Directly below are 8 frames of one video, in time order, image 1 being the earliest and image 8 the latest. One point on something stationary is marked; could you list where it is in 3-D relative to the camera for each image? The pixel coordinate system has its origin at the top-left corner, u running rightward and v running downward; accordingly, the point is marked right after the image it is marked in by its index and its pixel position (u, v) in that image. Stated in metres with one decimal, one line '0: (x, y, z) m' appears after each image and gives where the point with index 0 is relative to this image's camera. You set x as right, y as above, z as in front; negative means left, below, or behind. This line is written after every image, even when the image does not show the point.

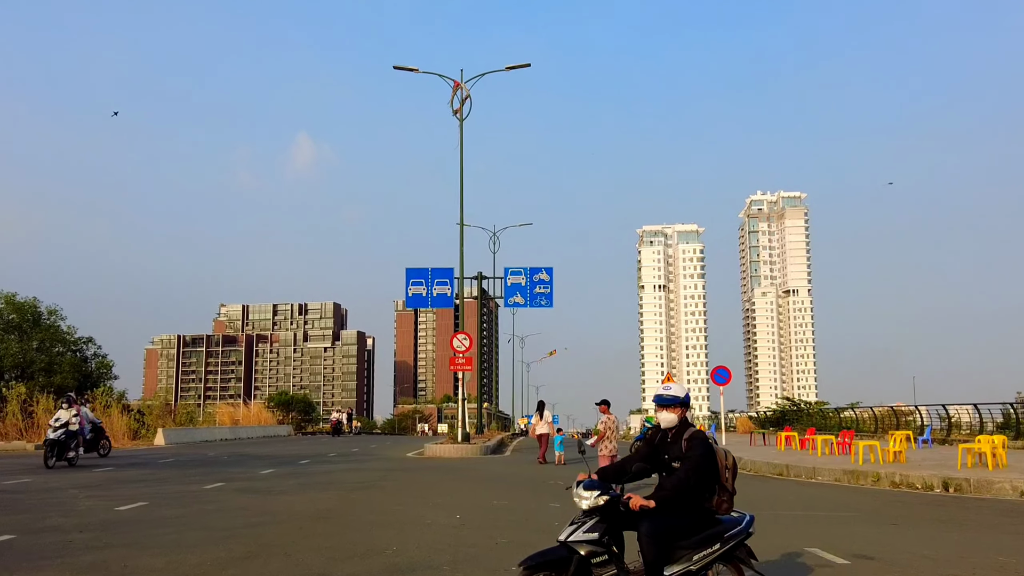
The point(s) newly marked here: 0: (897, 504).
0: (+6.5, -3.7, +16.2) m
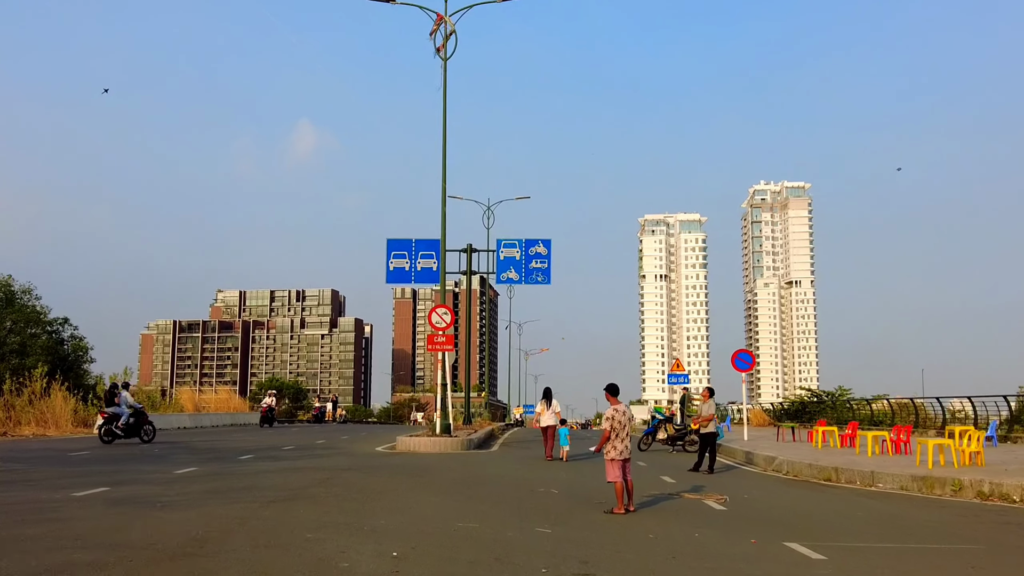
0: (+6.2, -3.0, +11.9) m
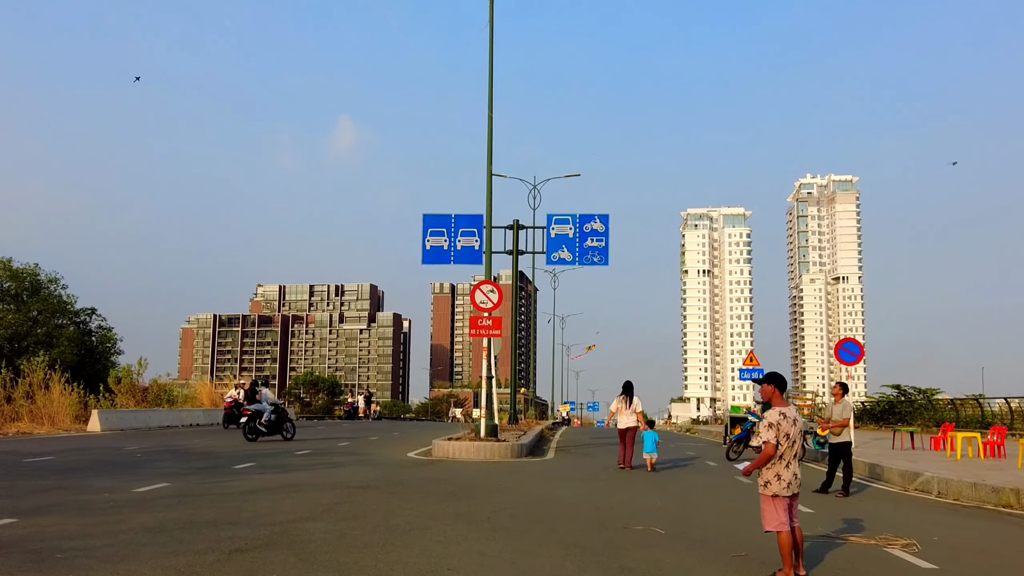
0: (+7.0, -2.5, +7.2) m
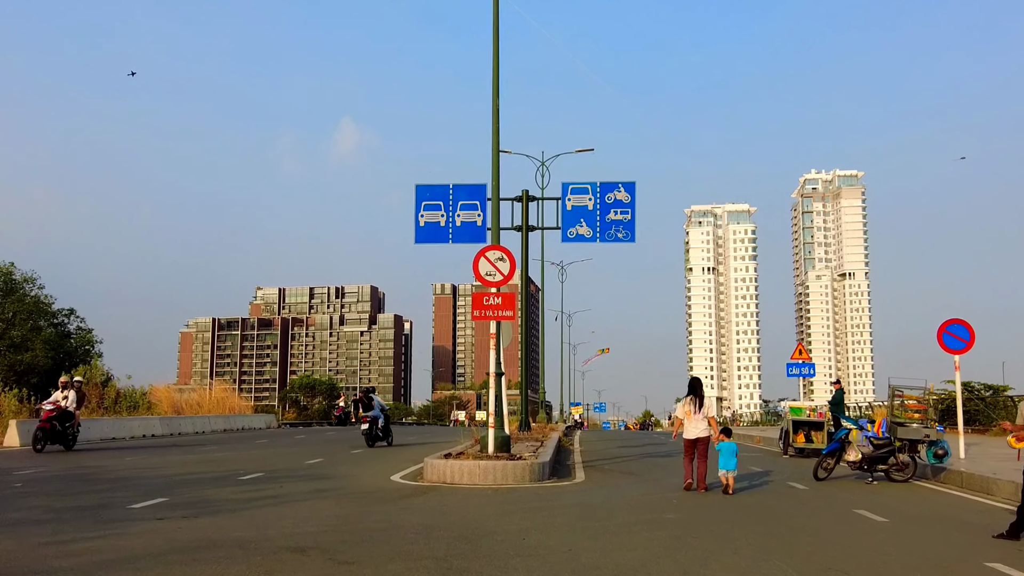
0: (+7.2, -1.8, +2.2) m
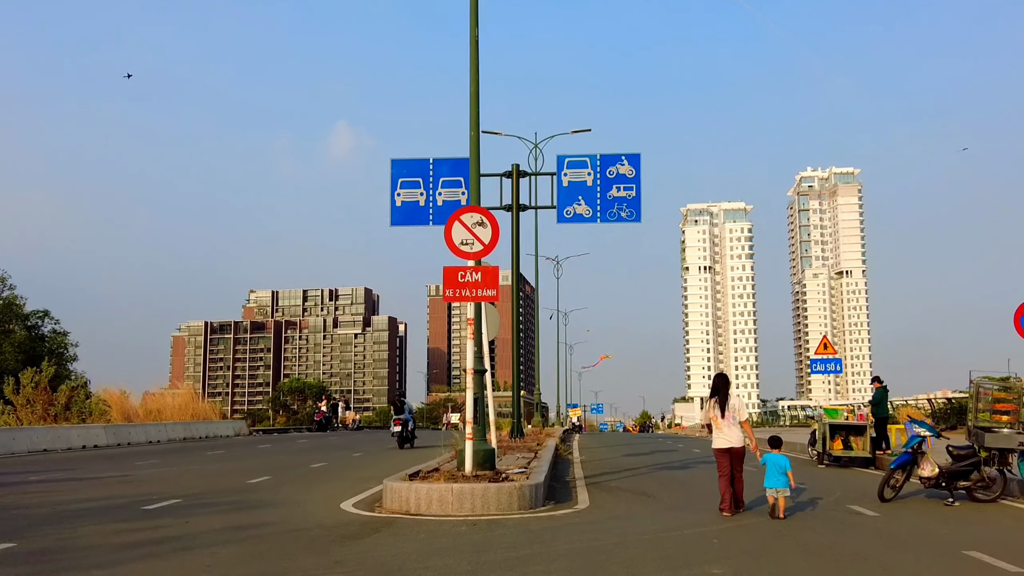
0: (+7.1, -1.4, -1.0) m
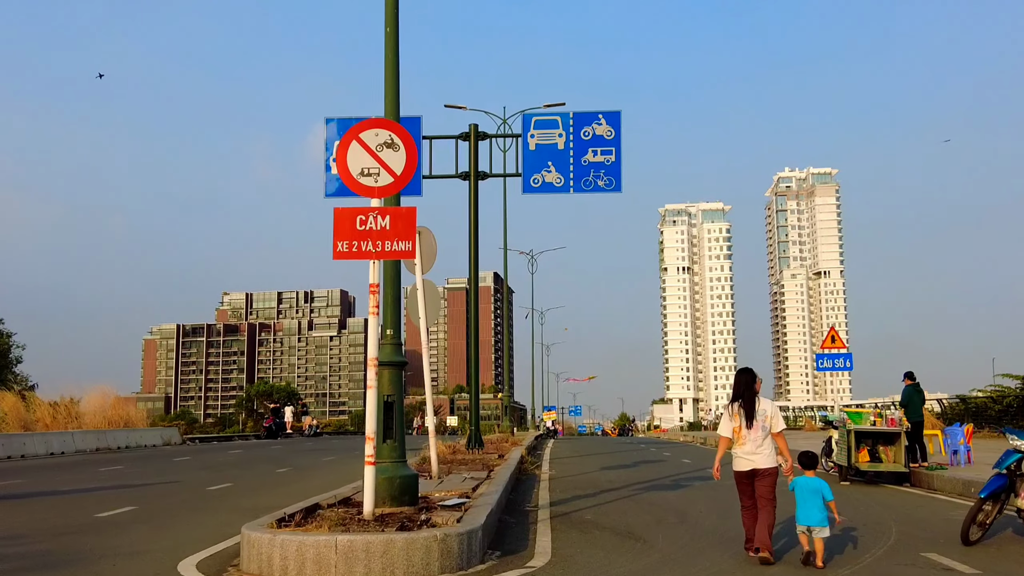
0: (+6.7, -1.0, -4.6) m
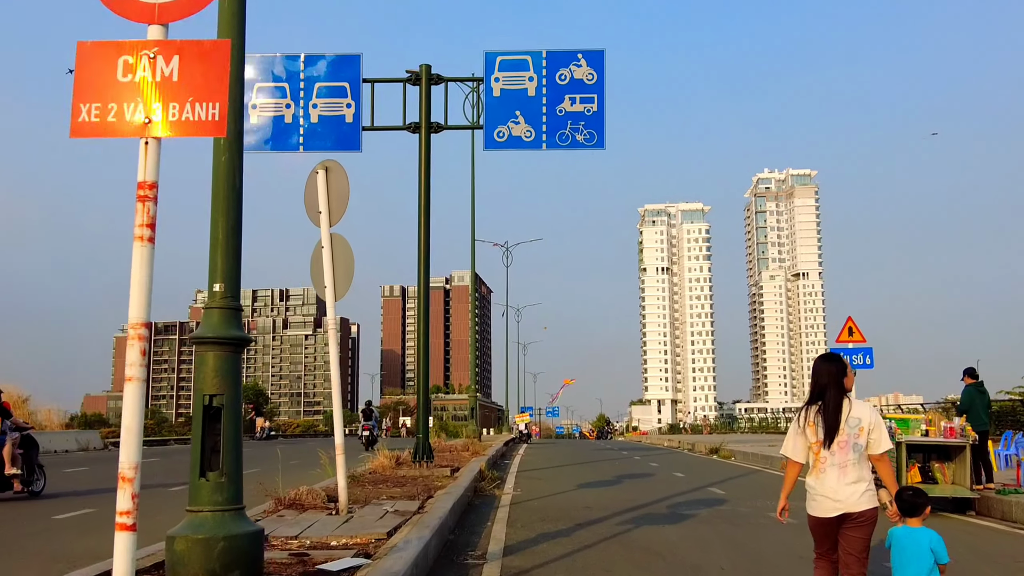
0: (+6.6, -0.6, -8.2) m
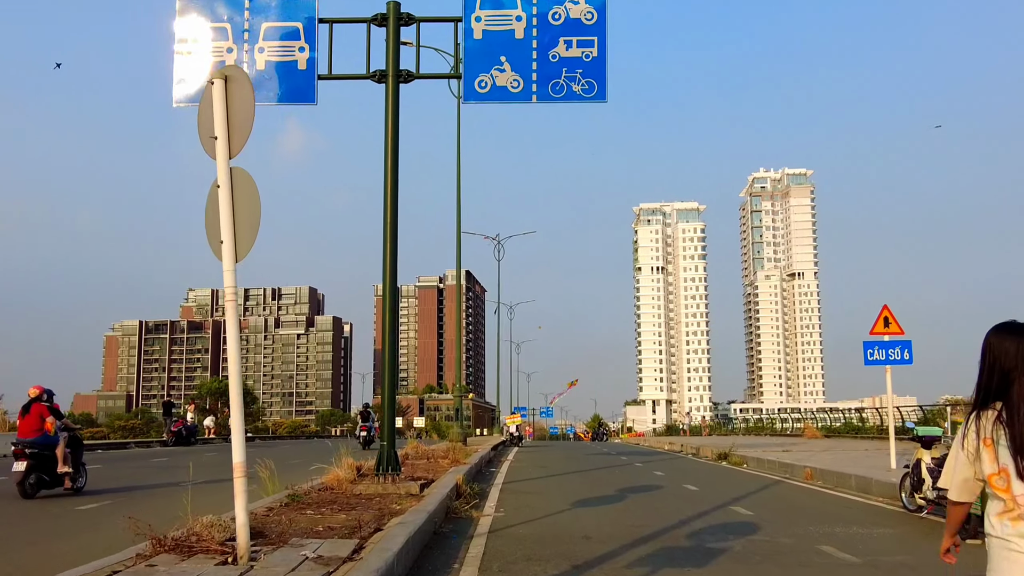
0: (+6.5, -0.3, -10.8) m
